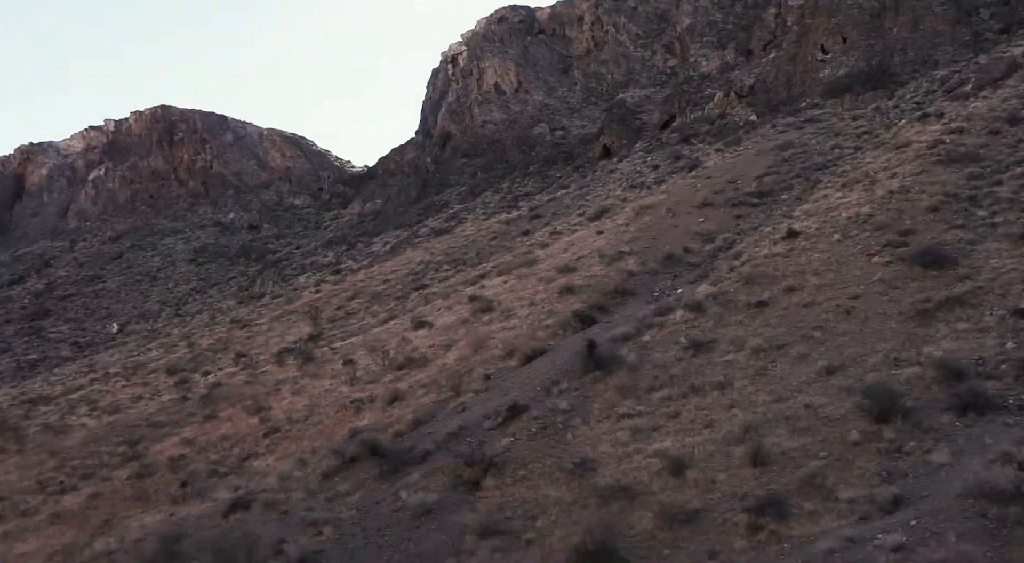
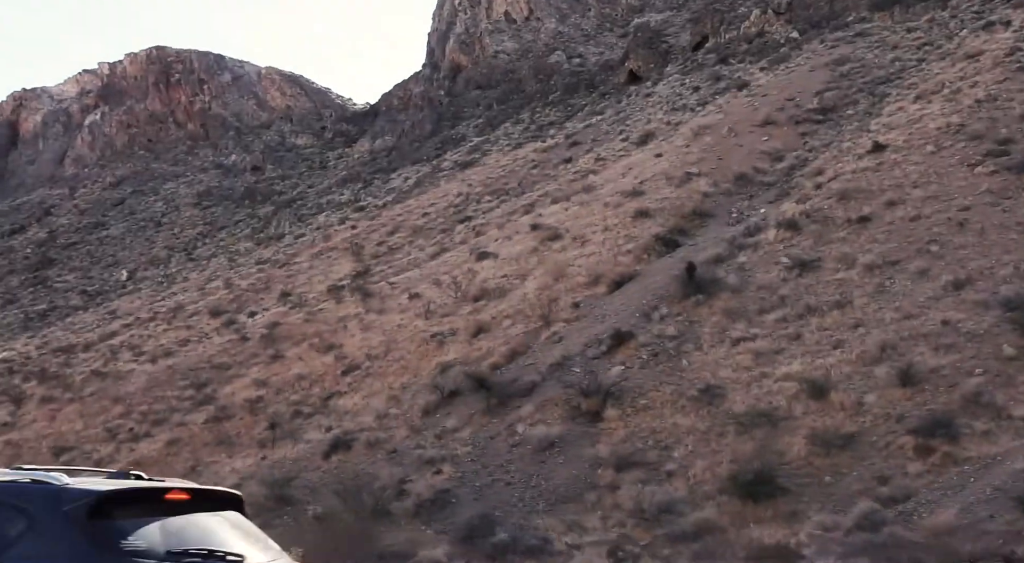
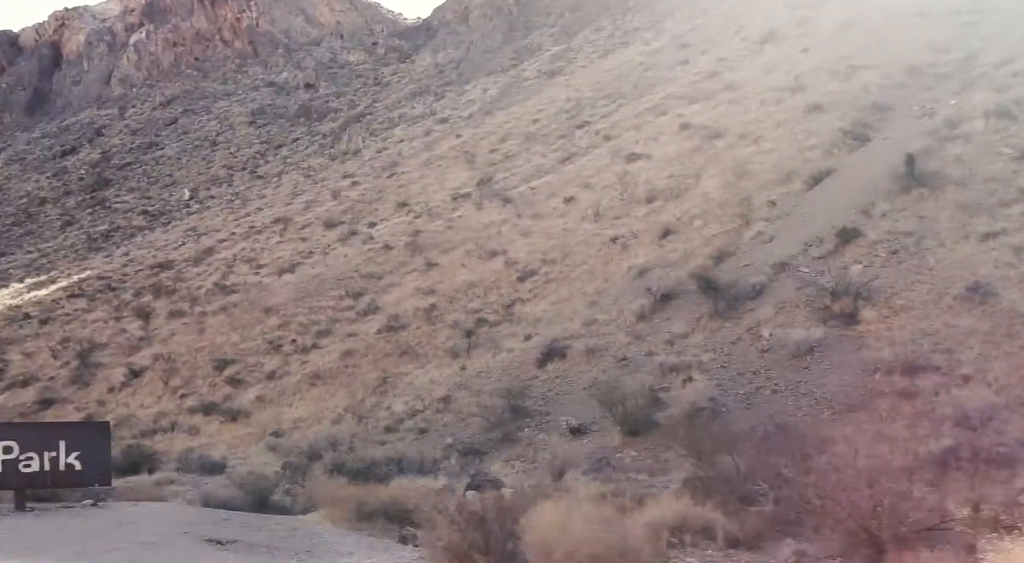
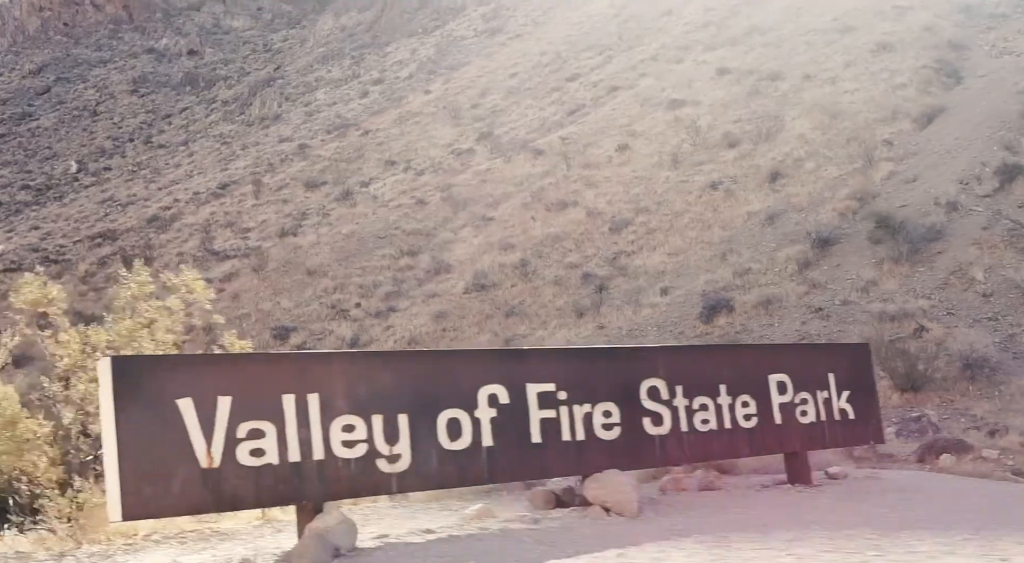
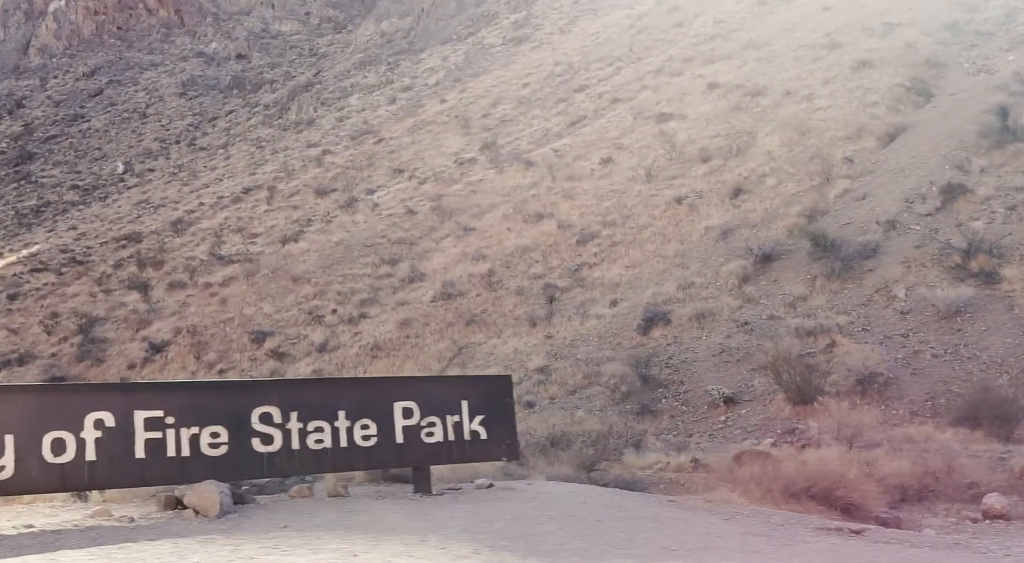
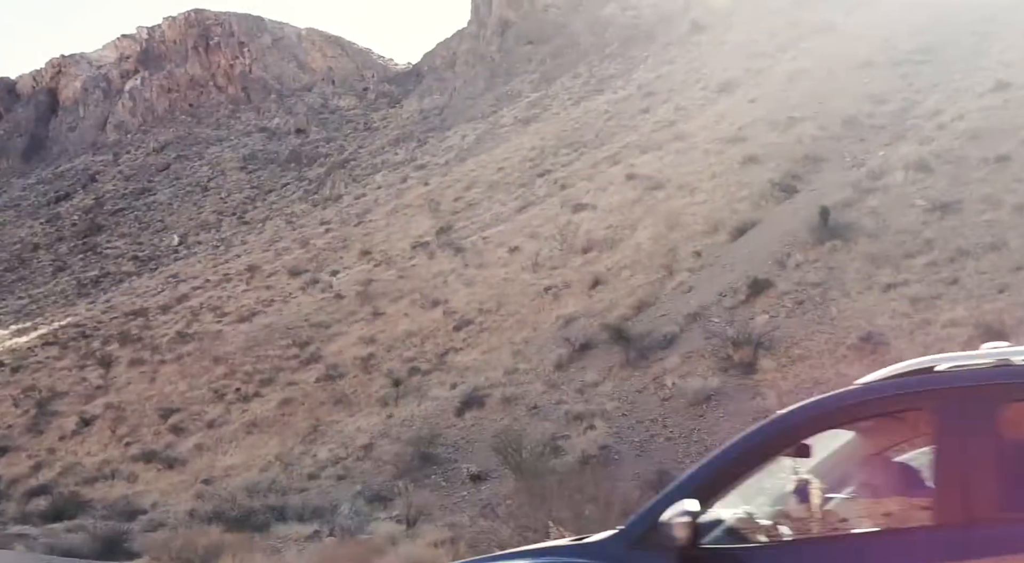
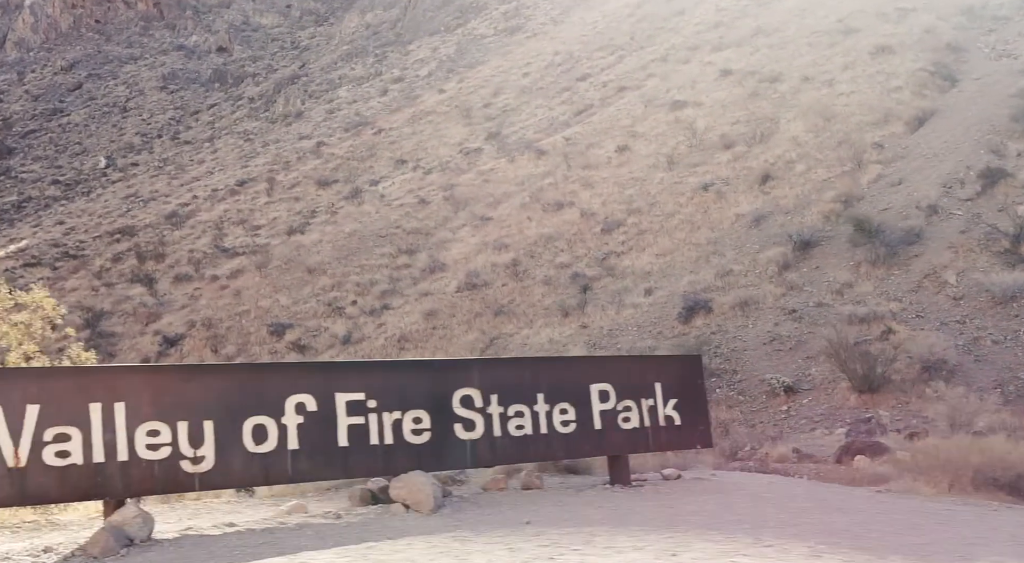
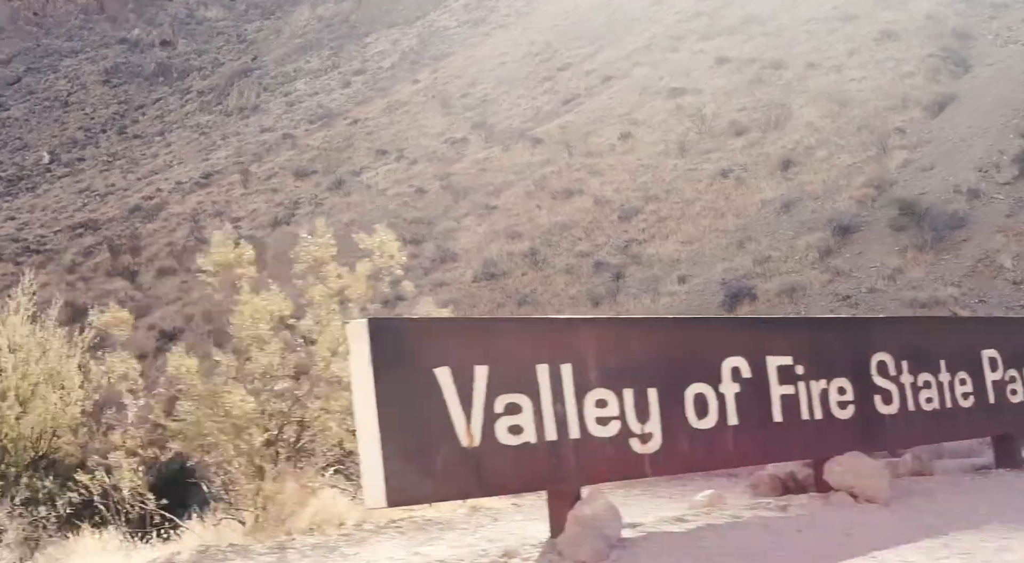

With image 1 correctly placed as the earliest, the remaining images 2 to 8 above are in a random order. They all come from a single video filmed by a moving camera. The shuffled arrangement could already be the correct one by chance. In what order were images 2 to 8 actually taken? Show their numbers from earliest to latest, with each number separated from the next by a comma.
2, 6, 3, 5, 7, 4, 8
